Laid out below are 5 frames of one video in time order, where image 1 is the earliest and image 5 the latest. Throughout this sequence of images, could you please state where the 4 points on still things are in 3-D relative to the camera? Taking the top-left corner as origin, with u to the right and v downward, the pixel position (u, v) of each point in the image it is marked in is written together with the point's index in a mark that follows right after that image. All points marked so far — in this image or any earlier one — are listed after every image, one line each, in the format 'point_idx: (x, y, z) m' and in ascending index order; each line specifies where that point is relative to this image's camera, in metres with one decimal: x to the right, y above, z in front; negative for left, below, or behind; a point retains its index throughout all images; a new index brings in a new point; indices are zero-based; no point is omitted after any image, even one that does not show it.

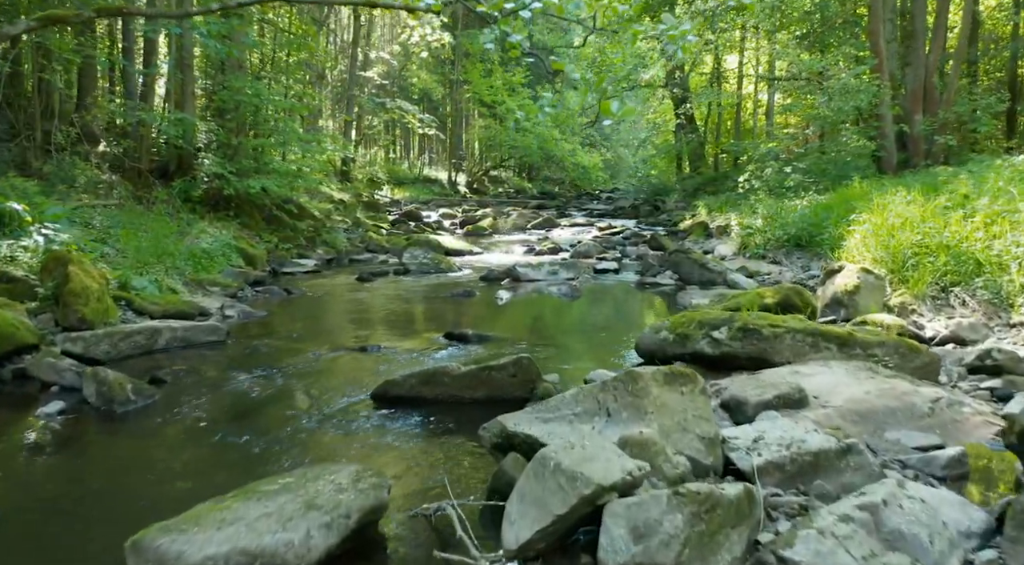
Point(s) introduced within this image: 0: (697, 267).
0: (+3.0, +0.3, +12.4) m
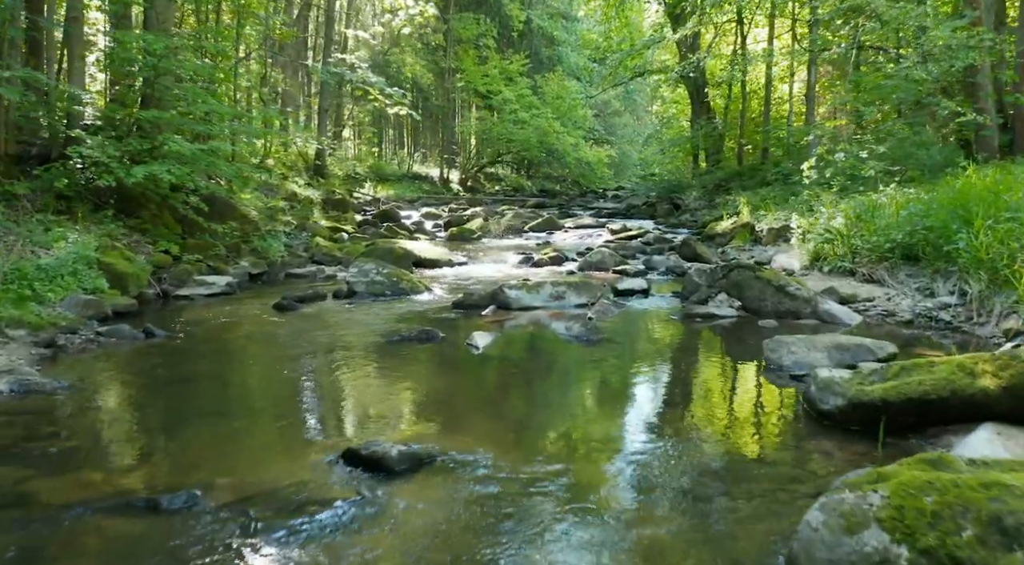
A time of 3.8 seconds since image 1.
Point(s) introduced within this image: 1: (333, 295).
0: (+2.9, -0.1, +8.4) m
1: (-2.3, -0.2, +9.9) m
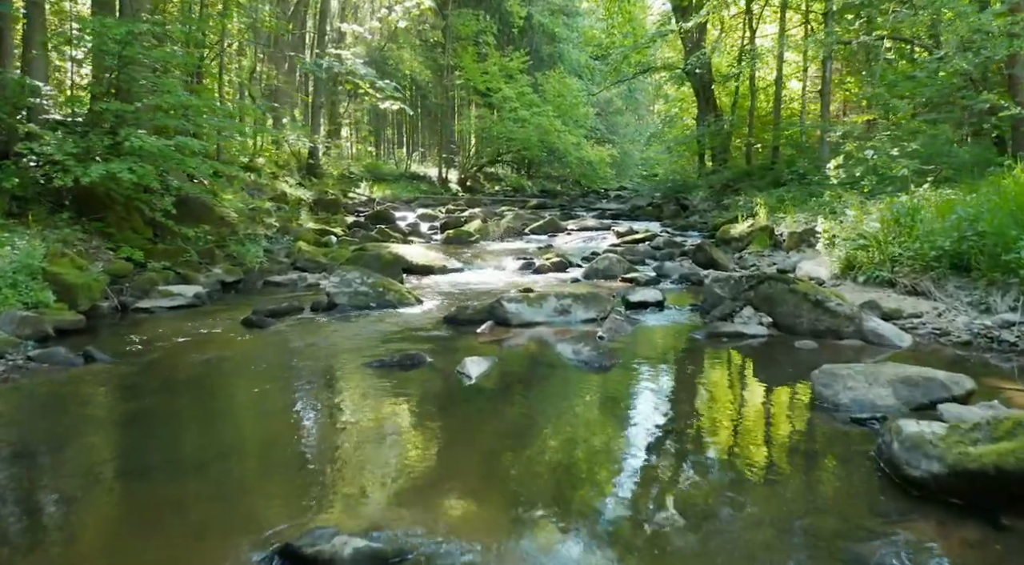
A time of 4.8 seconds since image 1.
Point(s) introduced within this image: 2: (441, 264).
0: (+2.9, -0.2, +7.4) m
1: (-2.4, -0.3, +8.9) m
2: (-1.2, +0.3, +12.4) m
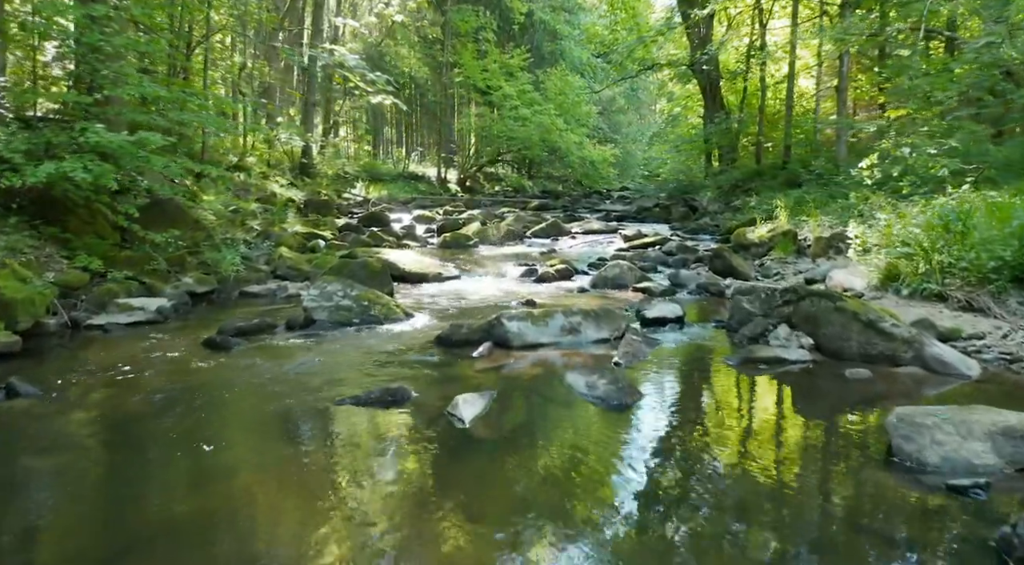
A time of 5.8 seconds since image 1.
0: (+2.9, -0.4, +6.4) m
1: (-2.3, -0.4, +7.9) m
2: (-1.2, +0.2, +11.4) m
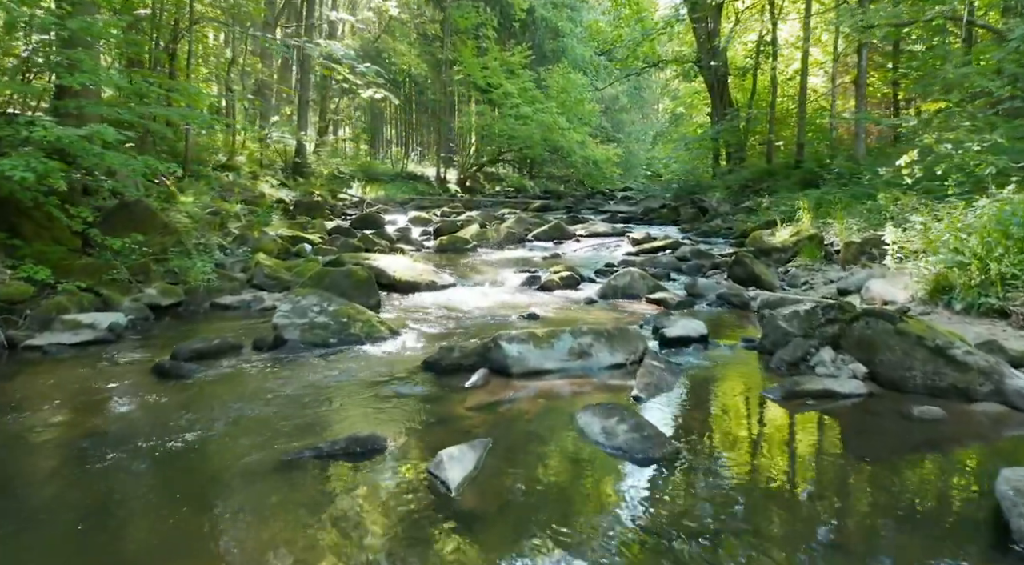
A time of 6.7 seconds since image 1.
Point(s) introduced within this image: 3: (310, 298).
0: (+2.9, -0.5, +5.4) m
1: (-2.3, -0.6, +6.9) m
2: (-1.2, 0.0, +10.4) m
3: (-1.9, -0.1, +7.3) m
